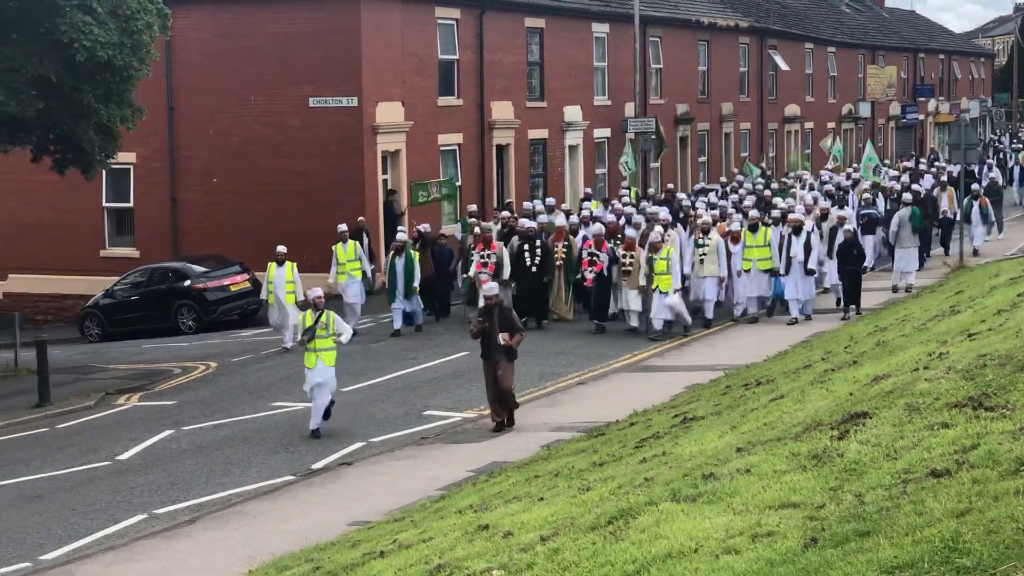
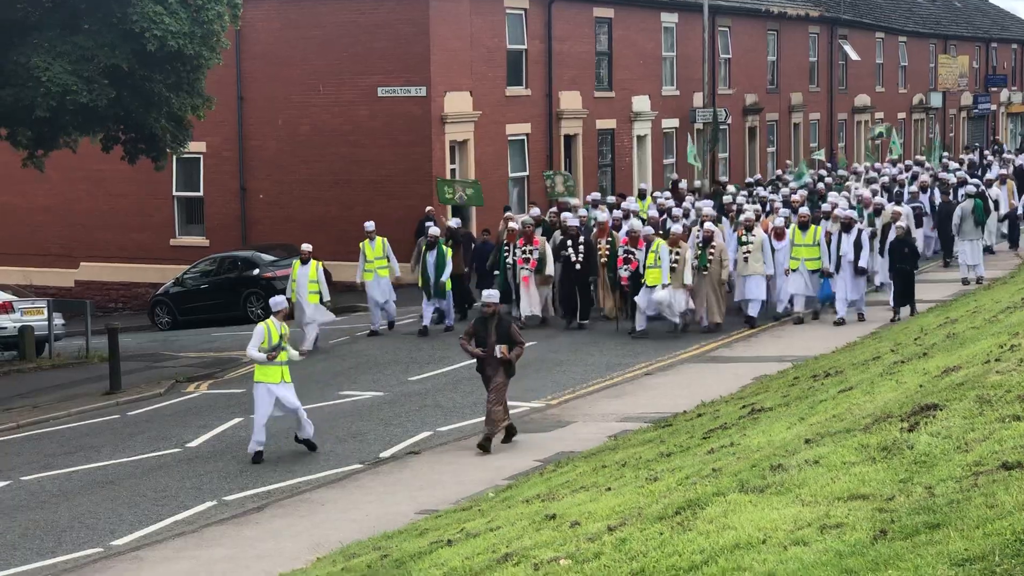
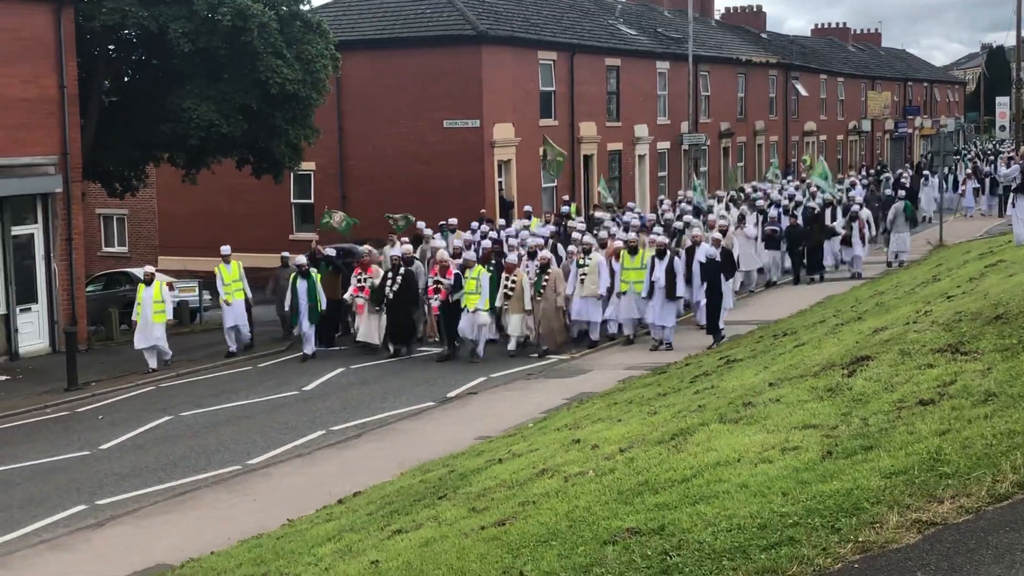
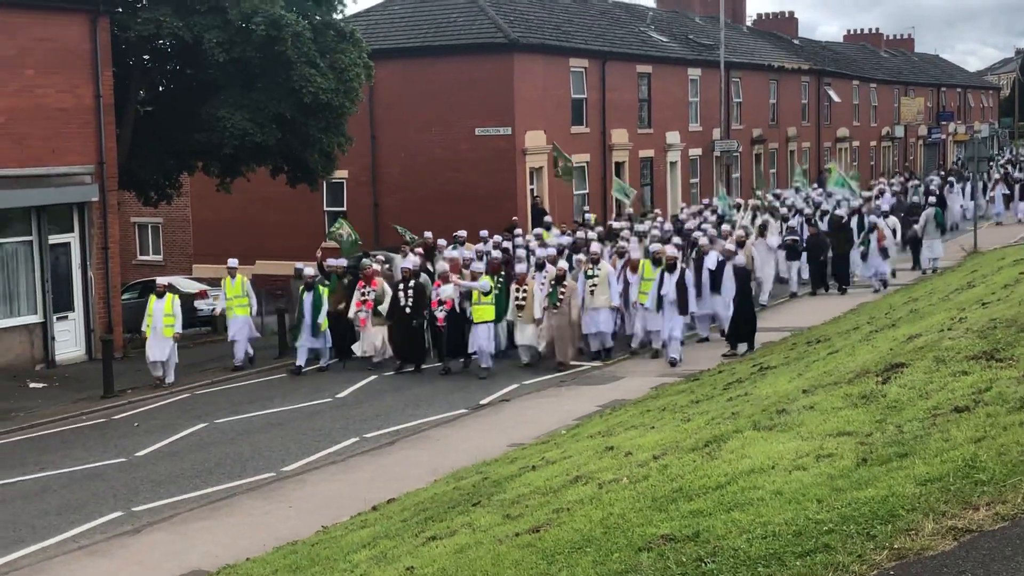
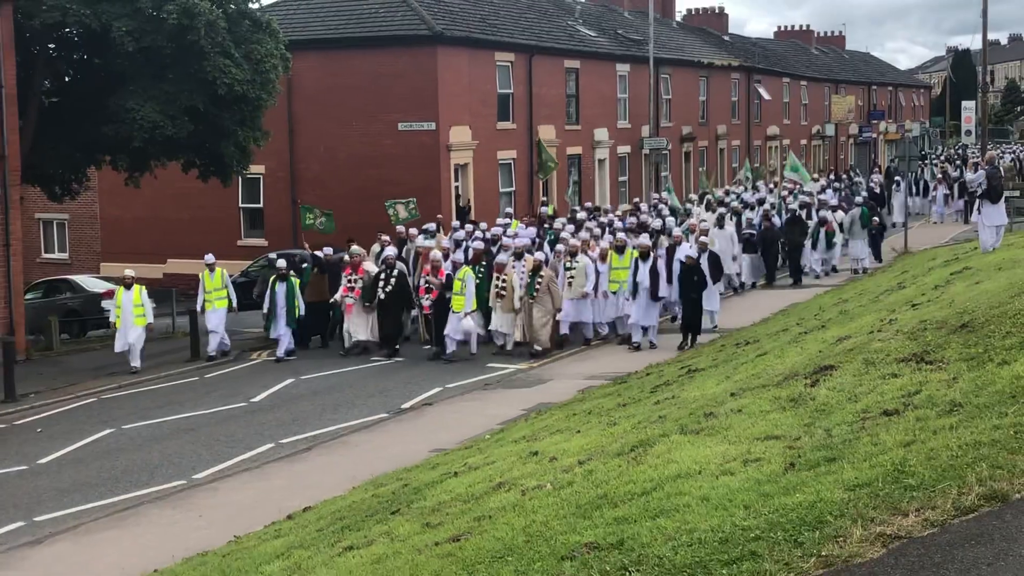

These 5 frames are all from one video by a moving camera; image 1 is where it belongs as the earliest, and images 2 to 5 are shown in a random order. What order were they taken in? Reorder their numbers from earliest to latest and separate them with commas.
2, 5, 3, 4
